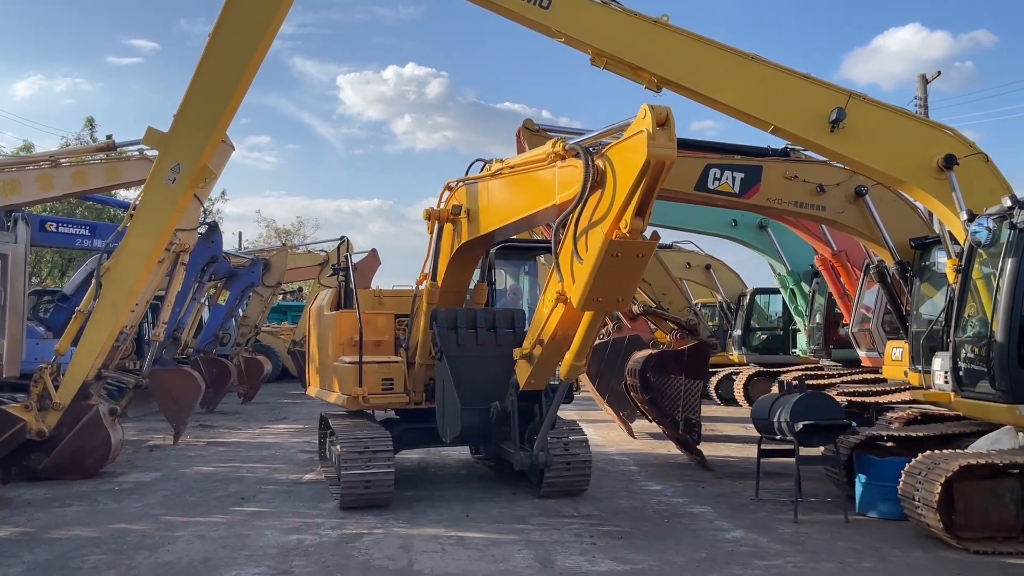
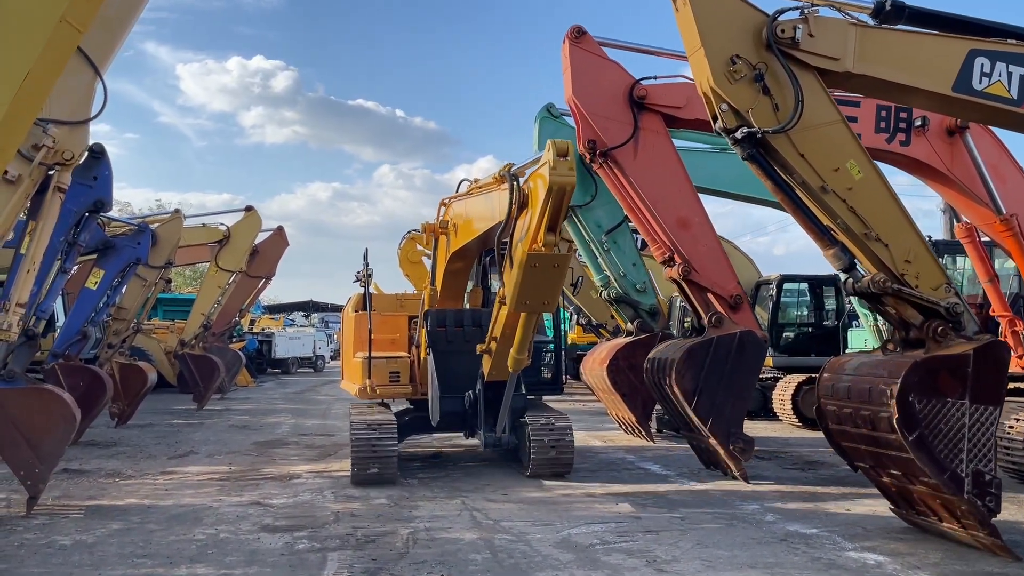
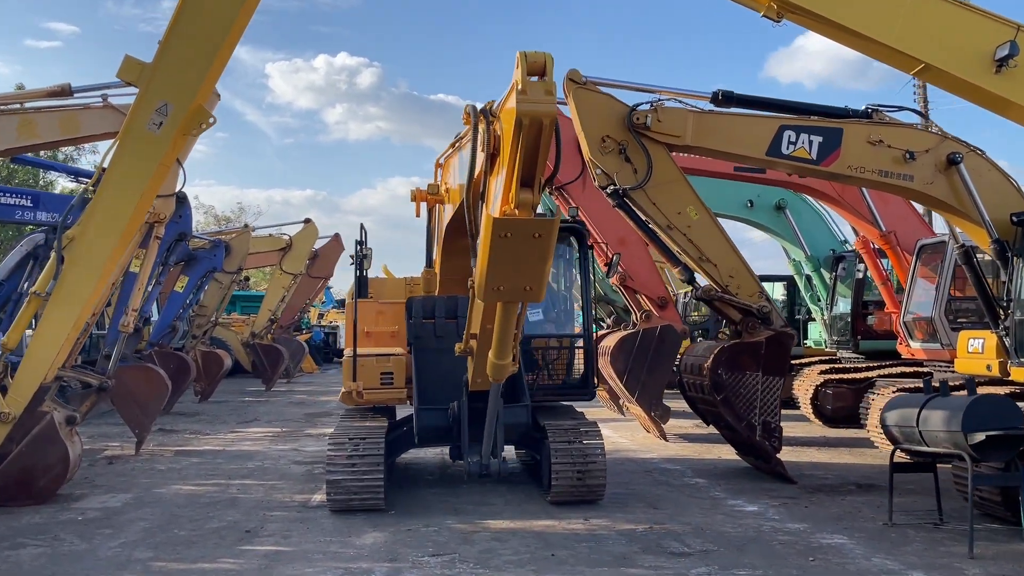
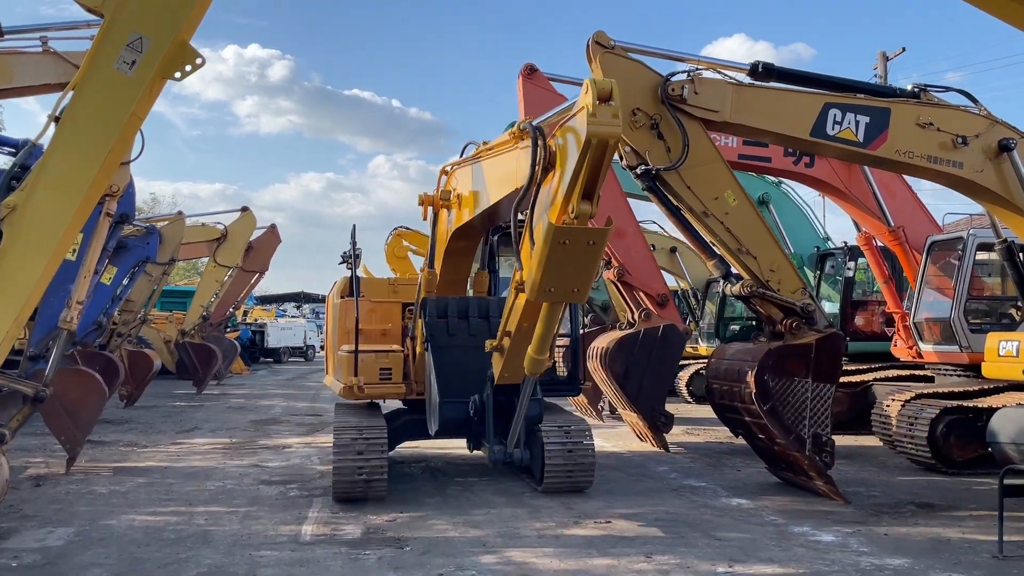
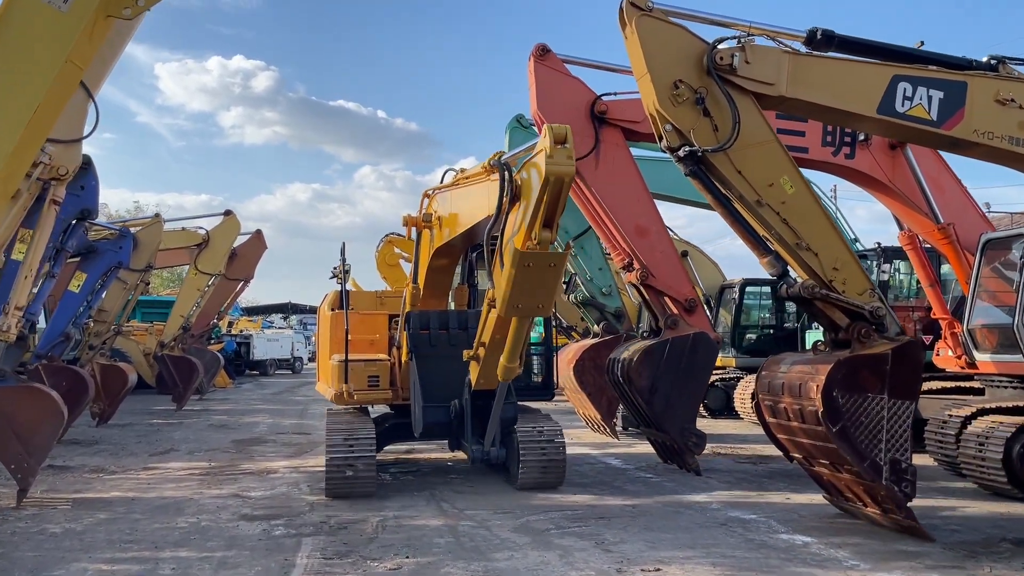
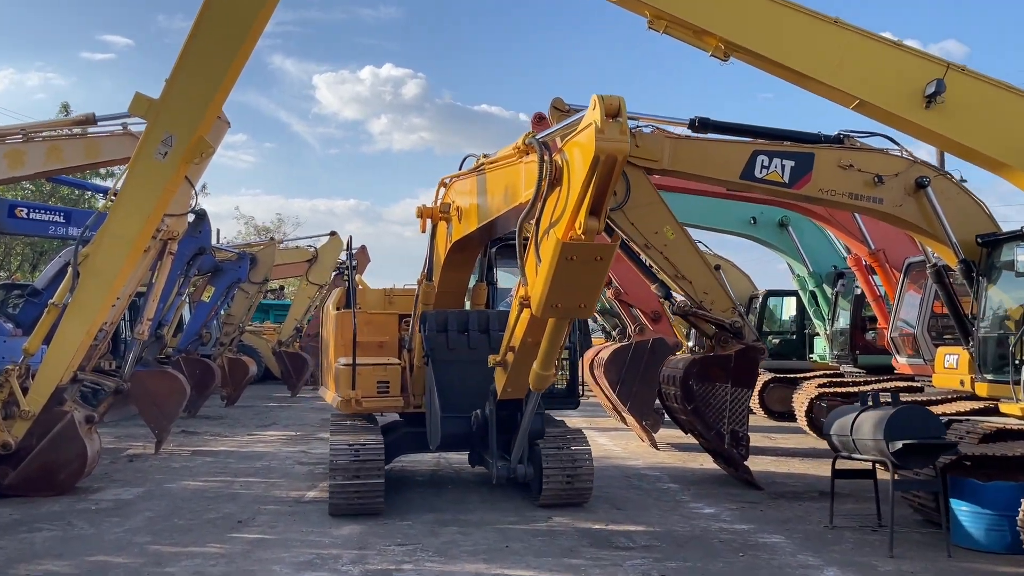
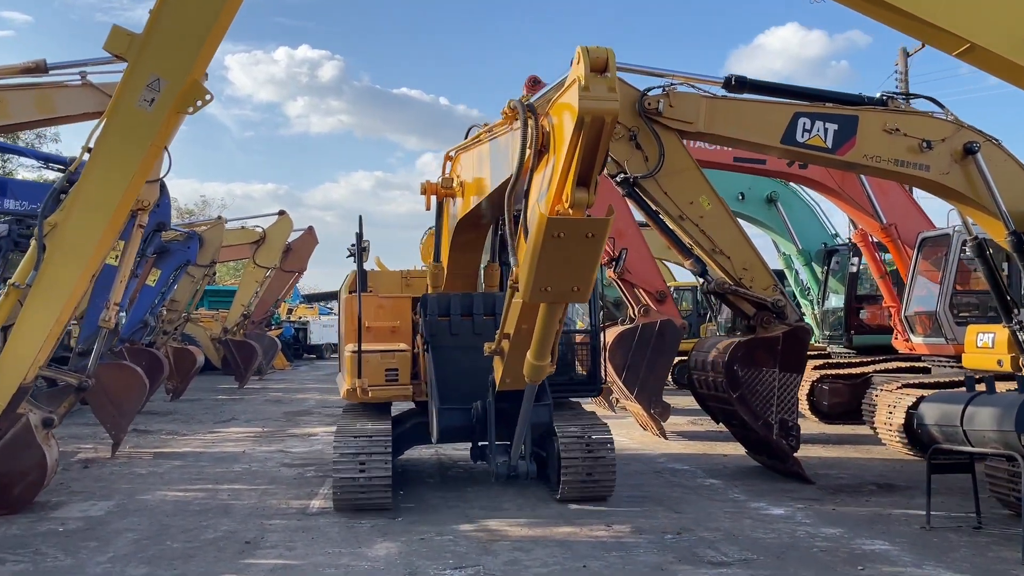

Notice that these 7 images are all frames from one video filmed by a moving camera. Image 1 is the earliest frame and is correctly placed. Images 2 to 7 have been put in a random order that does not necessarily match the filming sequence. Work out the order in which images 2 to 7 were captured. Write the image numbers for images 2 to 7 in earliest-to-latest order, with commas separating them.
6, 3, 7, 4, 5, 2
